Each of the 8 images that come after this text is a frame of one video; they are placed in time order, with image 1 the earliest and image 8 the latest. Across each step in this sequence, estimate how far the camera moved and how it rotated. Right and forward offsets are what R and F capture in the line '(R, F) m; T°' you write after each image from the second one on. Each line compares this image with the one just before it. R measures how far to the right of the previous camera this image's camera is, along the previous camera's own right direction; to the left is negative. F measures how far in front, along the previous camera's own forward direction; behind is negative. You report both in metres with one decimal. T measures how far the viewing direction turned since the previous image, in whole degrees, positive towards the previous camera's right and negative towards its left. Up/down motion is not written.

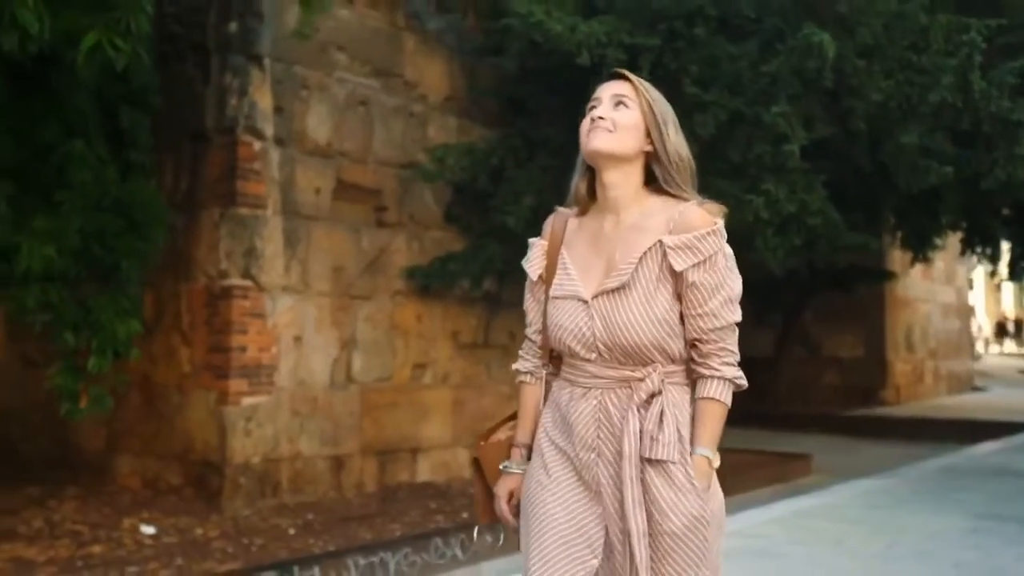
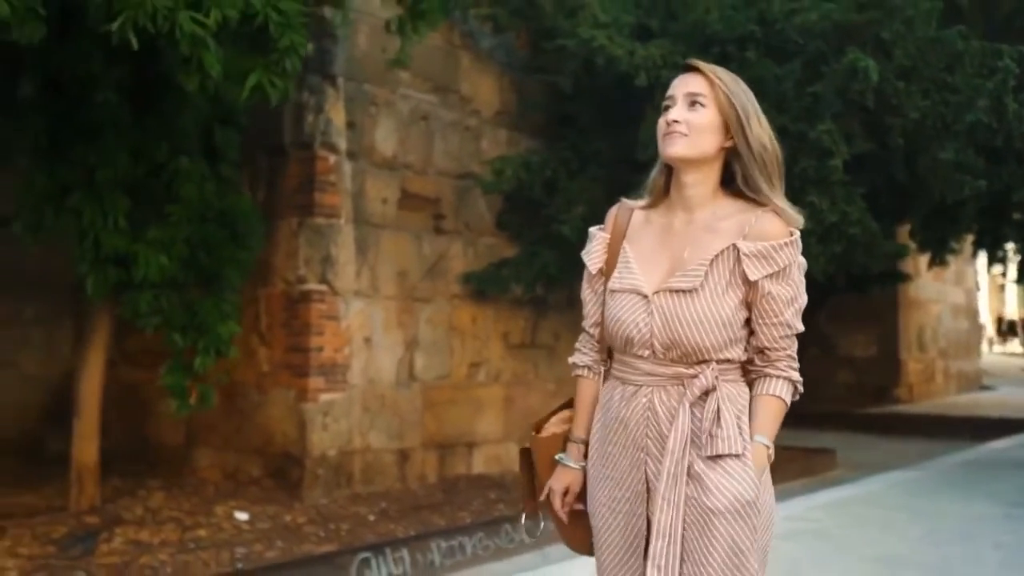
(-0.2, -0.5) m; 0°
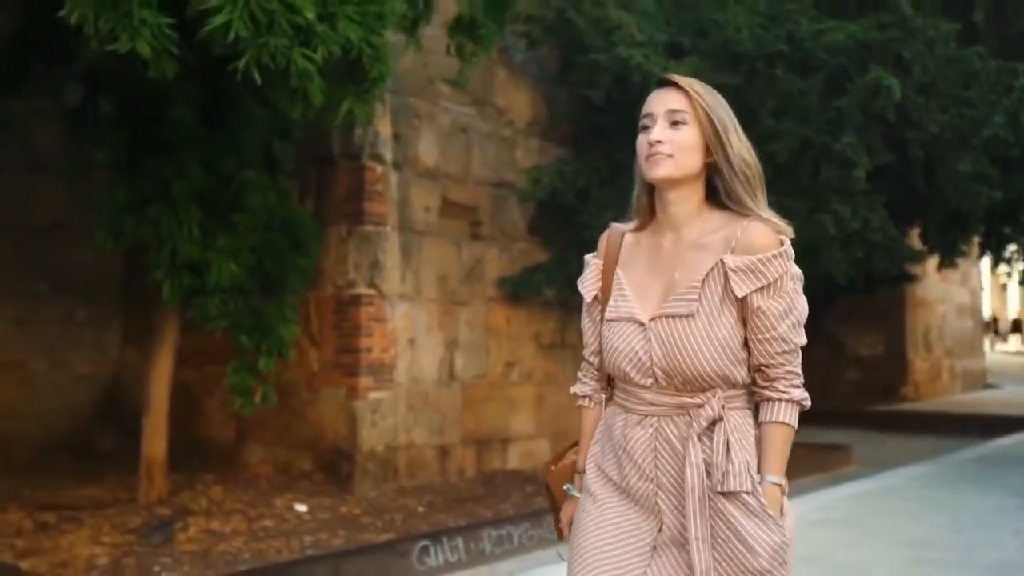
(-0.2, -0.4) m; 0°
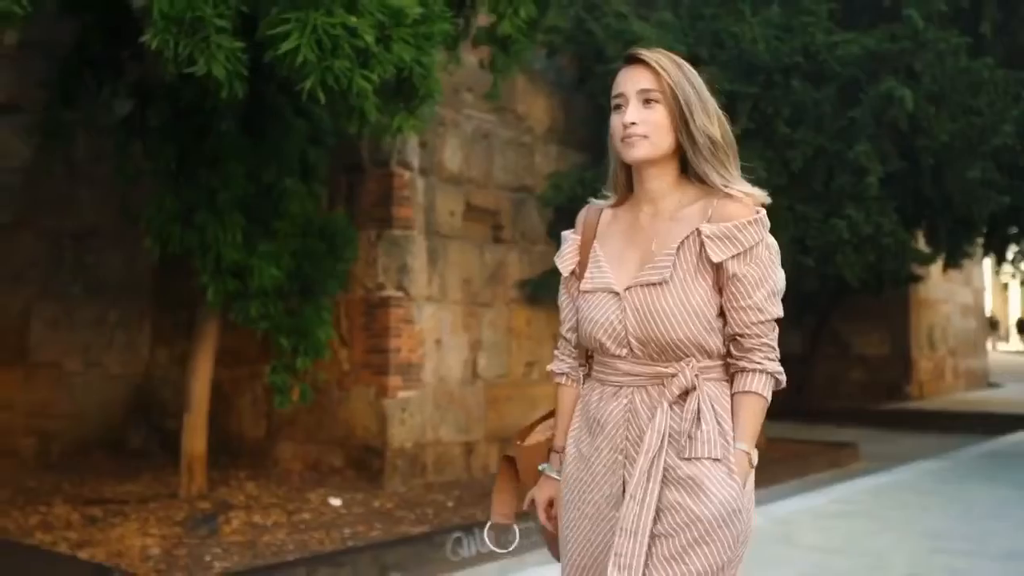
(-0.1, -0.3) m; 0°
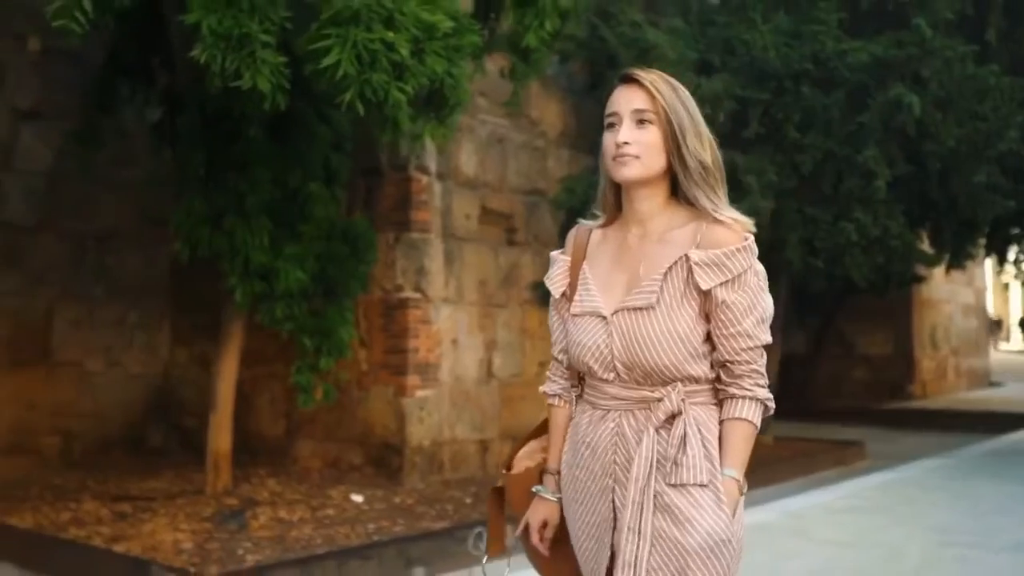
(-0.1, -0.2) m; 0°
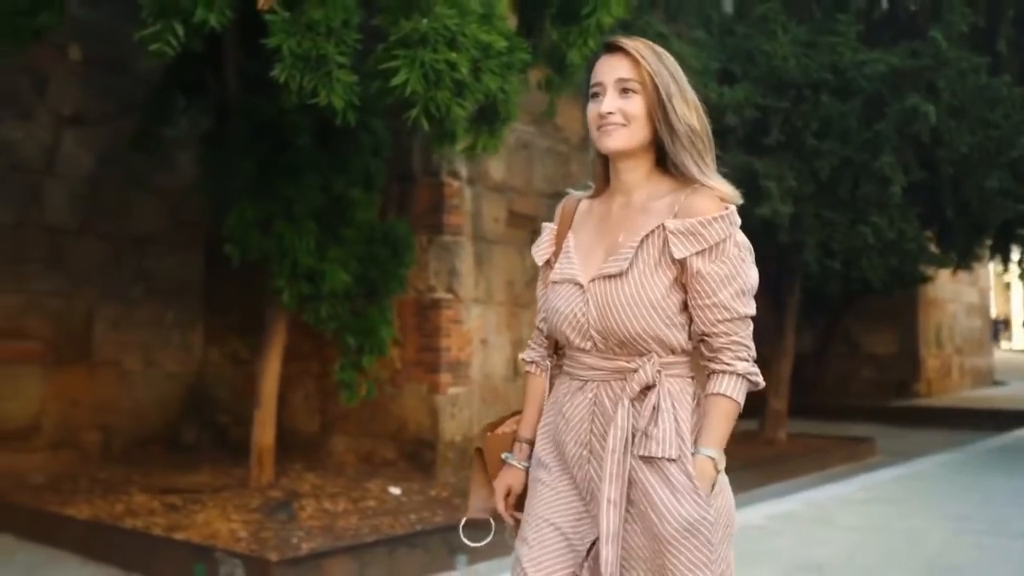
(-0.1, -0.3) m; 0°
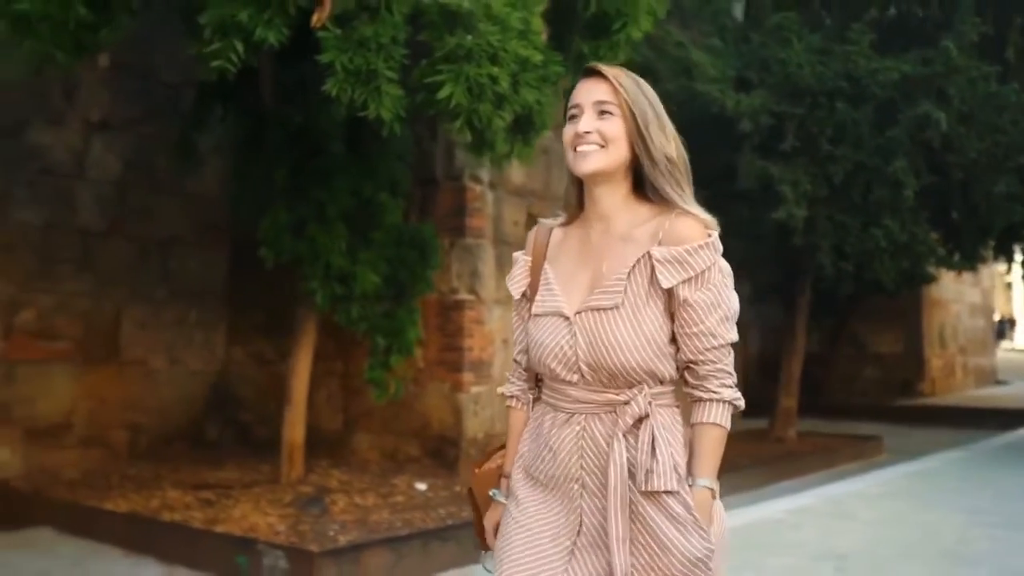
(-0.1, -0.2) m; 0°
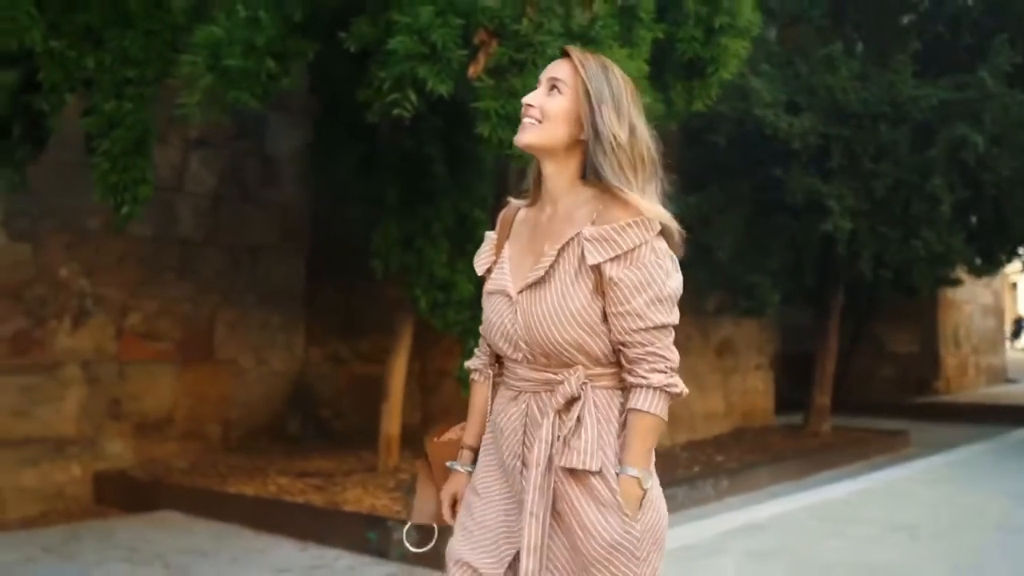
(-0.4, -0.8) m; 0°
